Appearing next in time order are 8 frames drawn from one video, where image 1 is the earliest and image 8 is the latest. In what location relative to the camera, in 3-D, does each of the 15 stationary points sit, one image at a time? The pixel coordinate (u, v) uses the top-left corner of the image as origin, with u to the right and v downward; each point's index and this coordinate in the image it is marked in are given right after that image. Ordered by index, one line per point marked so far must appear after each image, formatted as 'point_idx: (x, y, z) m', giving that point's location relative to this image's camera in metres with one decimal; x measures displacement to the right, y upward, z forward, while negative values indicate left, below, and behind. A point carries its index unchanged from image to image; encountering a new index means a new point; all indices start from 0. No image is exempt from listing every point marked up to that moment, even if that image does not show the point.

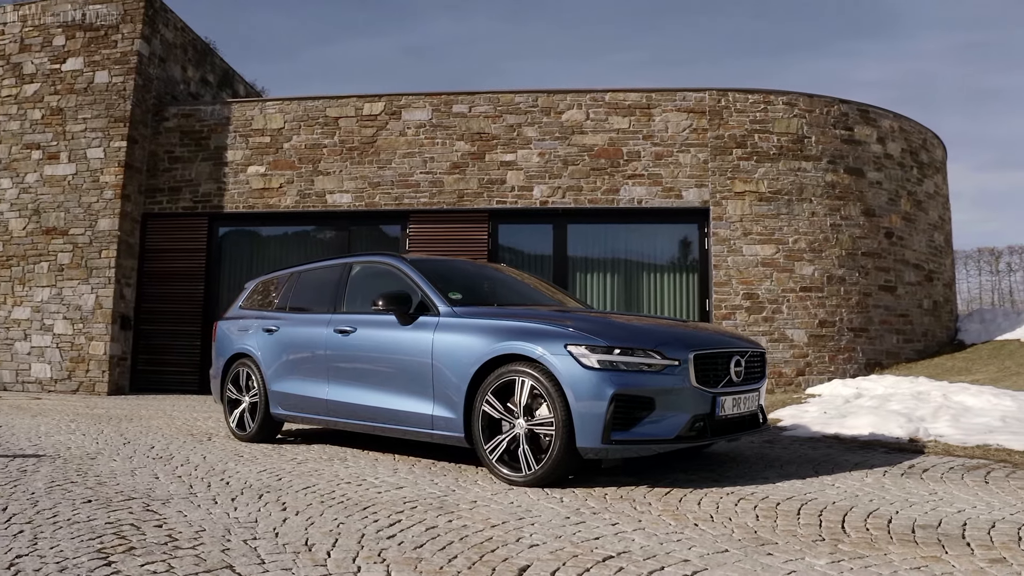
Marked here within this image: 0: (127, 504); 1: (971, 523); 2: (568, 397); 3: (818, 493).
0: (-1.9, -1.1, +4.0) m
1: (+2.0, -1.0, +3.5) m
2: (+0.3, -0.6, +4.4) m
3: (+1.6, -1.1, +4.3) m
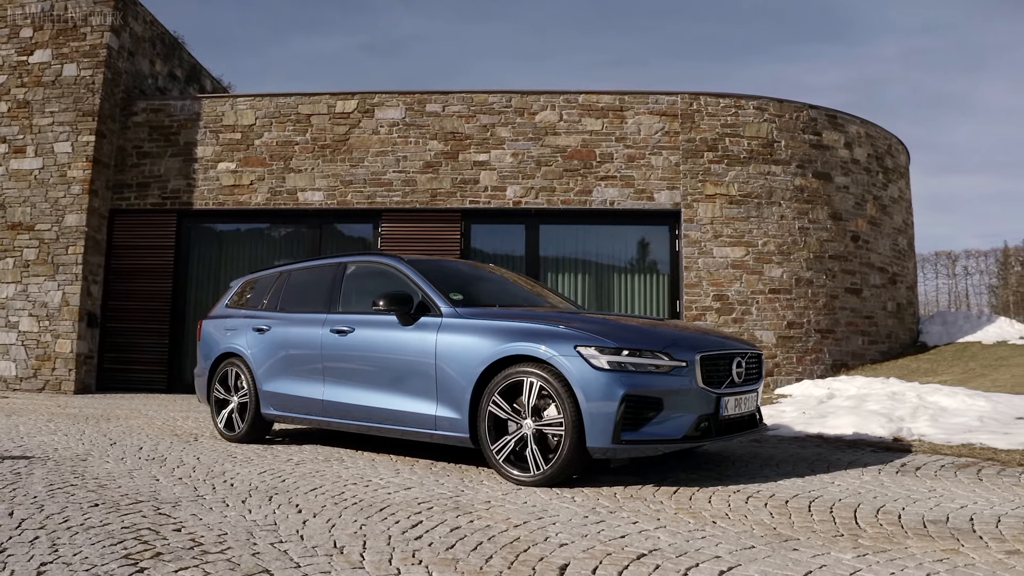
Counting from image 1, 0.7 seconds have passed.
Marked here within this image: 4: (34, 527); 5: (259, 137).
0: (-1.8, -1.1, +3.9) m
1: (+2.1, -1.0, +3.6) m
2: (+0.4, -0.6, +4.4) m
3: (+1.7, -1.1, +4.4) m
4: (-2.0, -1.1, +3.4) m
5: (-4.6, +2.7, +14.1) m
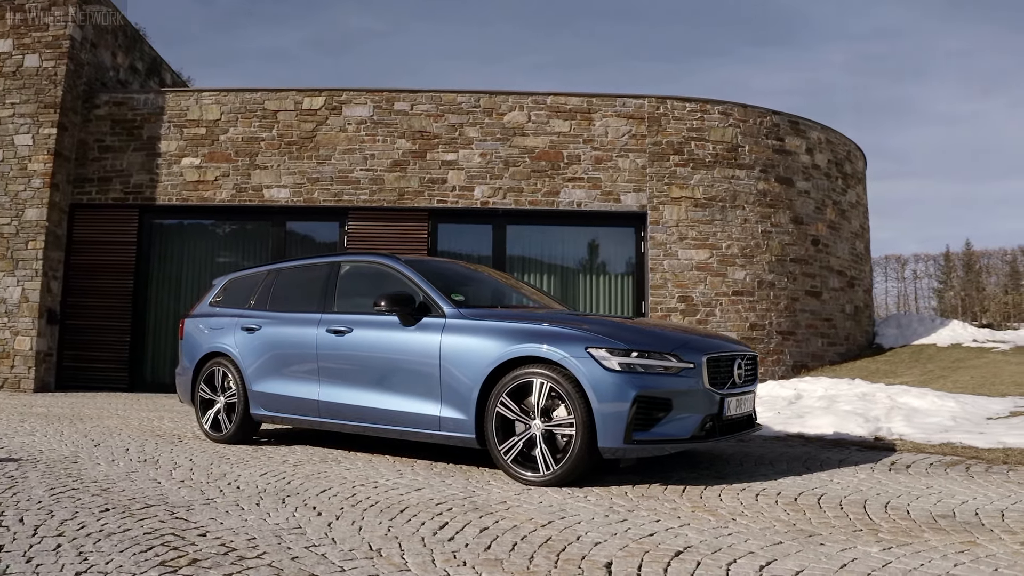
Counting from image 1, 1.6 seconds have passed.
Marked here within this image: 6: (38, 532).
0: (-1.7, -1.1, +3.8) m
1: (+2.2, -1.1, +3.8) m
2: (+0.4, -0.6, +4.5) m
3: (+1.7, -1.1, +4.5) m
4: (-1.9, -1.1, +3.3) m
5: (-5.1, +2.7, +13.9) m
6: (-2.0, -1.1, +3.4) m
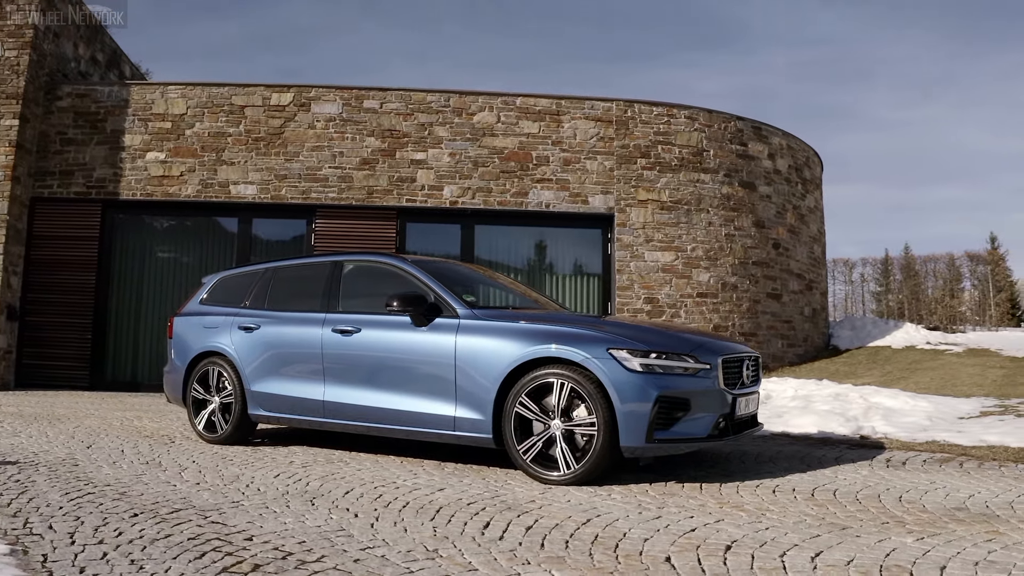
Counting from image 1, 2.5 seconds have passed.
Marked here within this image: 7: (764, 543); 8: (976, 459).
0: (-1.6, -1.1, +3.8) m
1: (+2.4, -1.1, +4.0) m
2: (+0.6, -0.6, +4.6) m
3: (+1.9, -1.1, +4.7) m
4: (-1.7, -1.0, +3.3) m
5: (-5.5, +2.7, +13.6) m
6: (-1.8, -1.1, +3.3) m
7: (+1.0, -1.0, +3.2) m
8: (+3.1, -1.1, +5.4) m
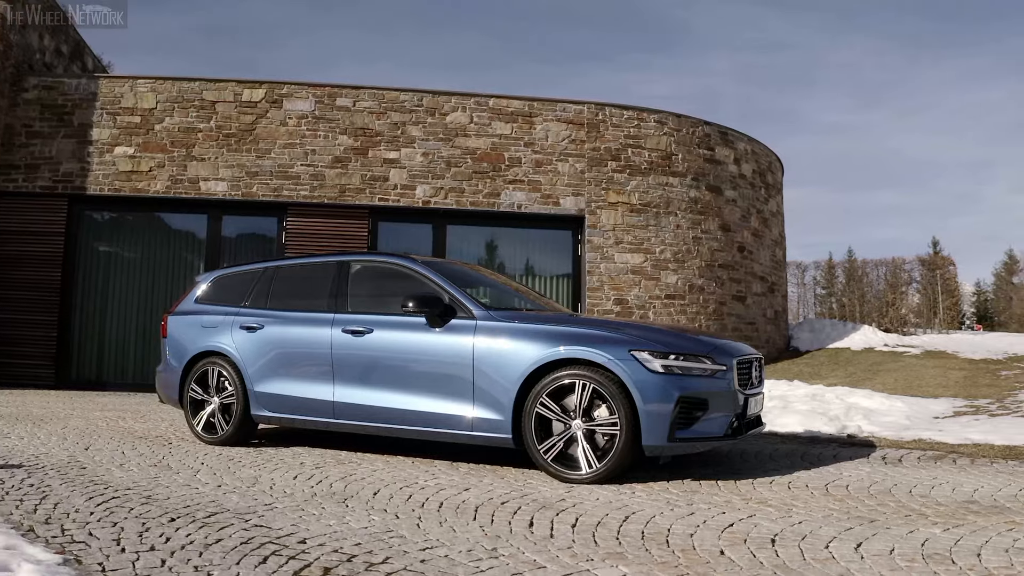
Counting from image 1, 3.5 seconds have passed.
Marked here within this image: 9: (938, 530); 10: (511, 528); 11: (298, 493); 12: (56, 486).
0: (-1.4, -1.1, +3.8) m
1: (+2.6, -1.1, +4.2) m
2: (+0.7, -0.6, +4.7) m
3: (+2.0, -1.2, +4.9) m
4: (-1.5, -1.0, +3.3) m
5: (-5.8, +2.8, +13.3) m
6: (-1.6, -1.1, +3.3) m
7: (+1.2, -1.1, +3.4) m
8: (+3.2, -1.2, +5.6) m
9: (+1.9, -1.1, +3.5) m
10: (0.0, -1.1, +3.6) m
11: (-1.2, -1.1, +4.5) m
12: (-2.7, -1.1, +4.7) m
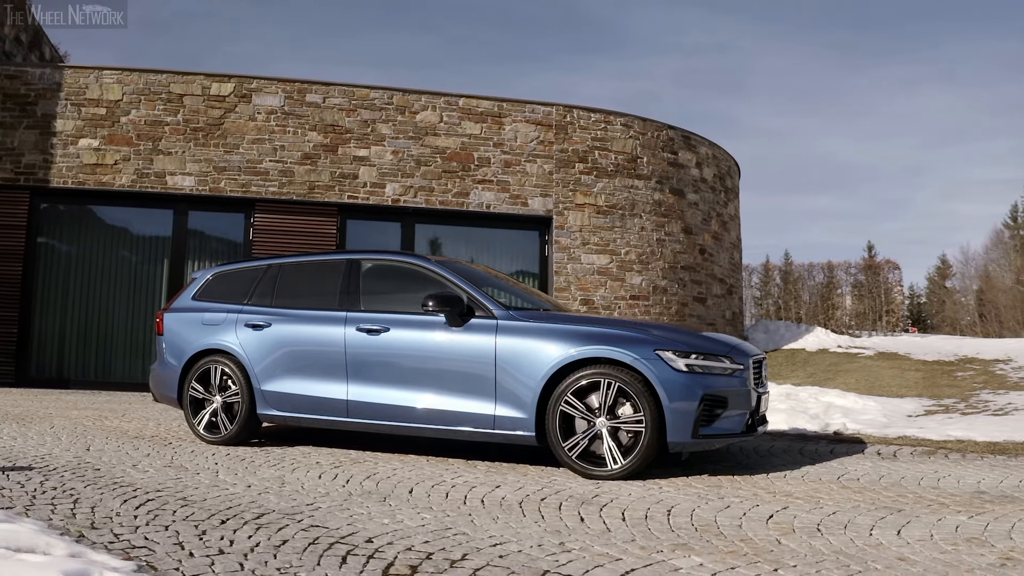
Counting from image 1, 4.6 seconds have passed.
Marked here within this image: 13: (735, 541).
0: (-1.1, -1.1, +3.8) m
1: (+2.7, -1.1, +4.5) m
2: (+0.9, -0.7, +4.8) m
3: (+2.2, -1.2, +5.1) m
4: (-1.2, -1.0, +3.3) m
5: (-6.2, +2.8, +13.1) m
6: (-1.3, -1.0, +3.3) m
7: (+1.5, -1.1, +3.6) m
8: (+3.3, -1.2, +6.0) m
9: (+2.1, -1.1, +3.7) m
10: (+0.2, -1.1, +3.7) m
11: (-1.0, -1.1, +4.5) m
12: (-2.5, -1.1, +4.6) m
13: (+0.9, -1.0, +3.3) m
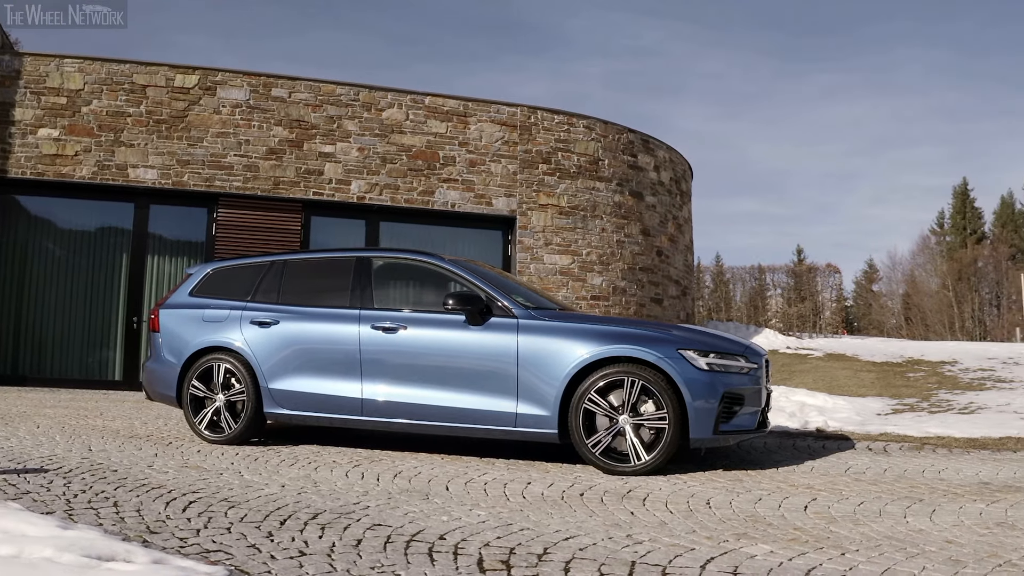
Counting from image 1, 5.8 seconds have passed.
0: (-0.9, -1.1, +3.8) m
1: (+2.9, -1.2, +4.8) m
2: (+1.1, -0.7, +5.0) m
3: (+2.3, -1.2, +5.4) m
4: (-0.9, -1.0, +3.3) m
5: (-6.5, +2.9, +12.7) m
6: (-1.0, -1.0, +3.3) m
7: (+1.8, -1.1, +3.8) m
8: (+3.4, -1.3, +6.3) m
9: (+2.4, -1.1, +4.0) m
10: (+0.5, -1.1, +3.8) m
11: (-0.8, -1.1, +4.6) m
12: (-2.3, -1.1, +4.6) m
13: (+1.2, -1.1, +3.5) m
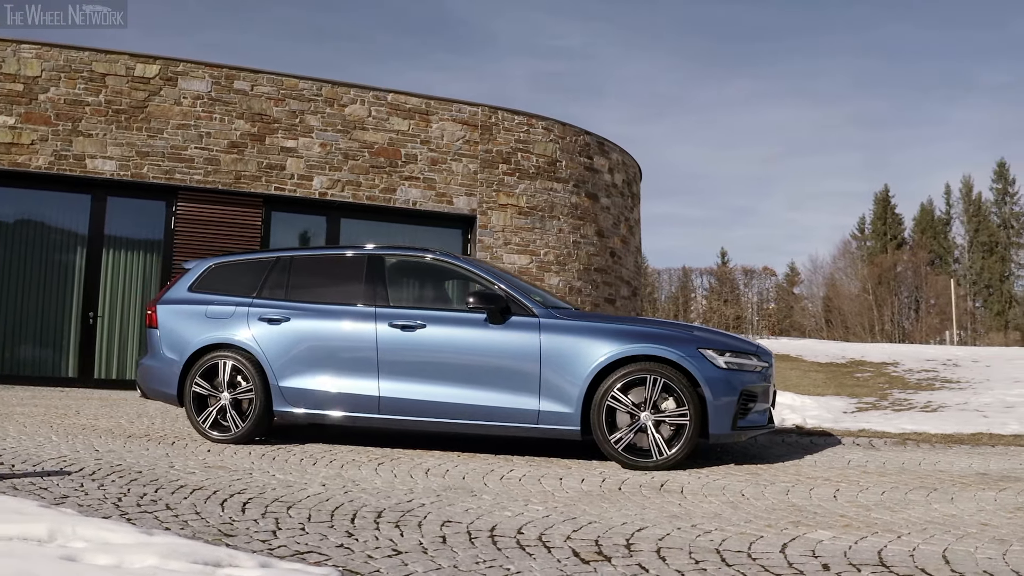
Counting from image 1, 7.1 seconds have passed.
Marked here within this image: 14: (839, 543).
0: (-0.6, -1.1, +4.0) m
1: (+3.1, -1.2, +5.2) m
2: (+1.3, -0.7, +5.3) m
3: (+2.5, -1.3, +5.7) m
4: (-0.6, -1.0, +3.4) m
5: (-6.9, +3.0, +12.3) m
6: (-0.7, -1.0, +3.4) m
7: (+2.0, -1.1, +4.1) m
8: (+3.5, -1.3, +6.8) m
9: (+2.6, -1.2, +4.4) m
10: (+0.8, -1.1, +4.0) m
11: (-0.6, -1.1, +4.7) m
12: (-2.1, -1.1, +4.5) m
13: (+1.5, -1.1, +3.8) m
14: (+1.3, -1.0, +3.2) m
